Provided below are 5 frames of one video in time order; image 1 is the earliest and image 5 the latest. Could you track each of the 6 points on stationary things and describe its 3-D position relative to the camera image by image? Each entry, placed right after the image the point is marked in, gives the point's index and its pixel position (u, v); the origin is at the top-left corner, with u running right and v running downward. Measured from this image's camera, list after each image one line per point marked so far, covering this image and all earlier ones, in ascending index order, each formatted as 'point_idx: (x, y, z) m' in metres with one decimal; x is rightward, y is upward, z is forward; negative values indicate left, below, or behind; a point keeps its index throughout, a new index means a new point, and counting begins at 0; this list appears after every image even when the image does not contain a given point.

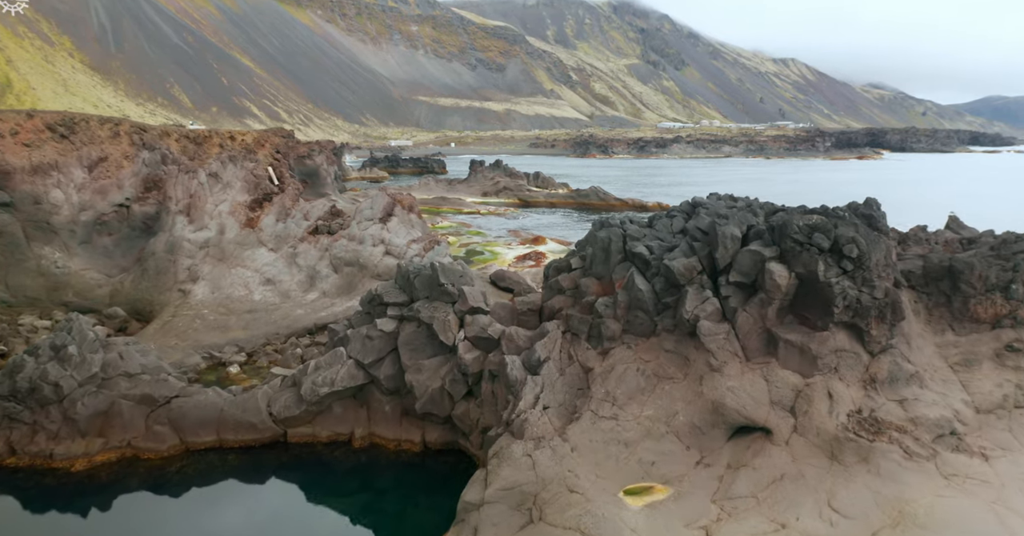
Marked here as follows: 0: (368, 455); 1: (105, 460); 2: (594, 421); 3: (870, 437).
0: (-3.3, -4.2, +15.3) m
1: (-9.1, -4.3, +15.0) m
2: (+1.5, -2.9, +12.6) m
3: (+5.9, -2.8, +11.2) m
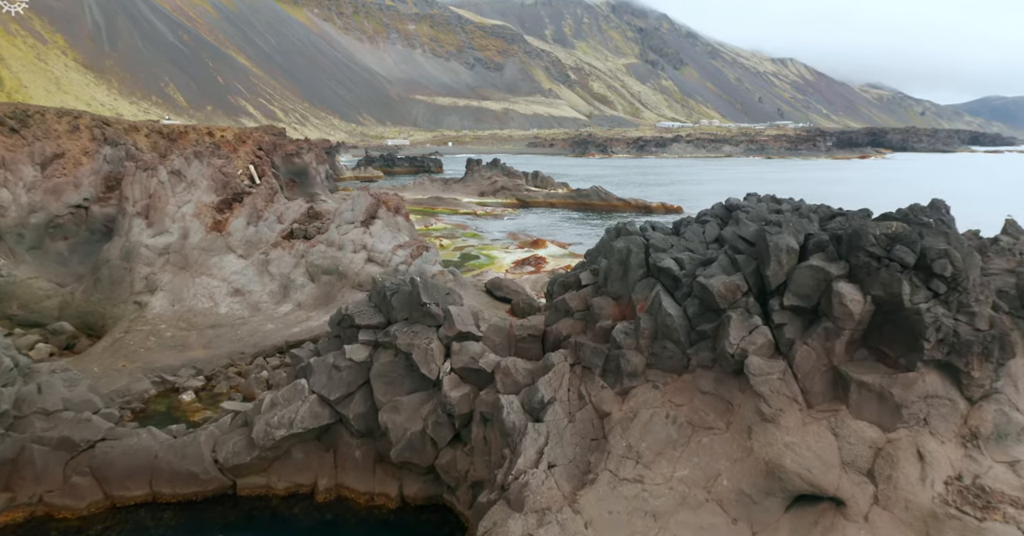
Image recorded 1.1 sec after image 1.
0: (-3.3, -4.6, +12.6) m
1: (-9.1, -4.6, +12.2) m
2: (+1.5, -3.2, +9.8) m
3: (+5.8, -3.1, +8.4) m
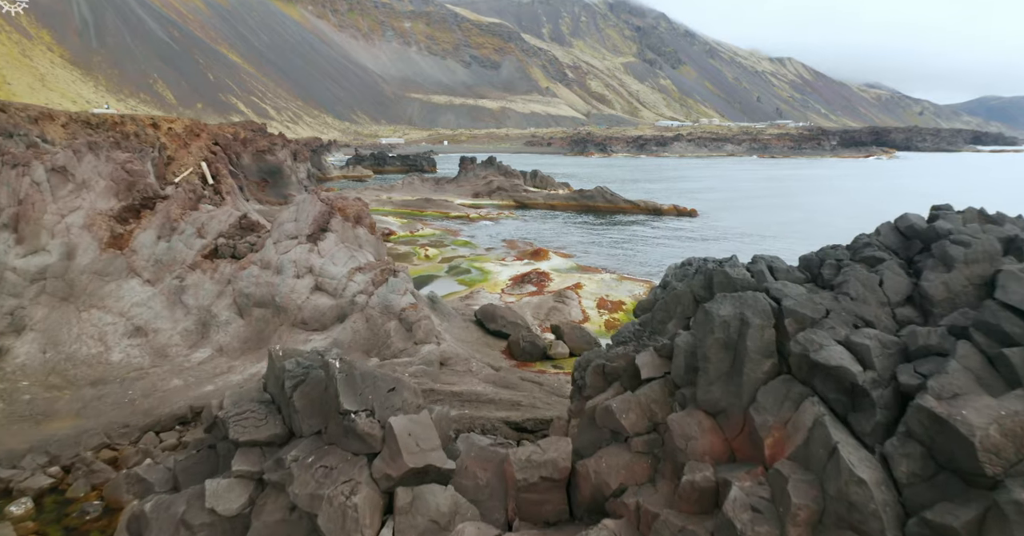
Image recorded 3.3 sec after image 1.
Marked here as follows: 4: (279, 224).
0: (-3.4, -5.3, +6.6) m
1: (-9.1, -5.4, +6.3) m
2: (+1.5, -4.0, +3.9) m
3: (+5.8, -3.9, +2.5) m
4: (-6.3, +1.2, +18.3) m
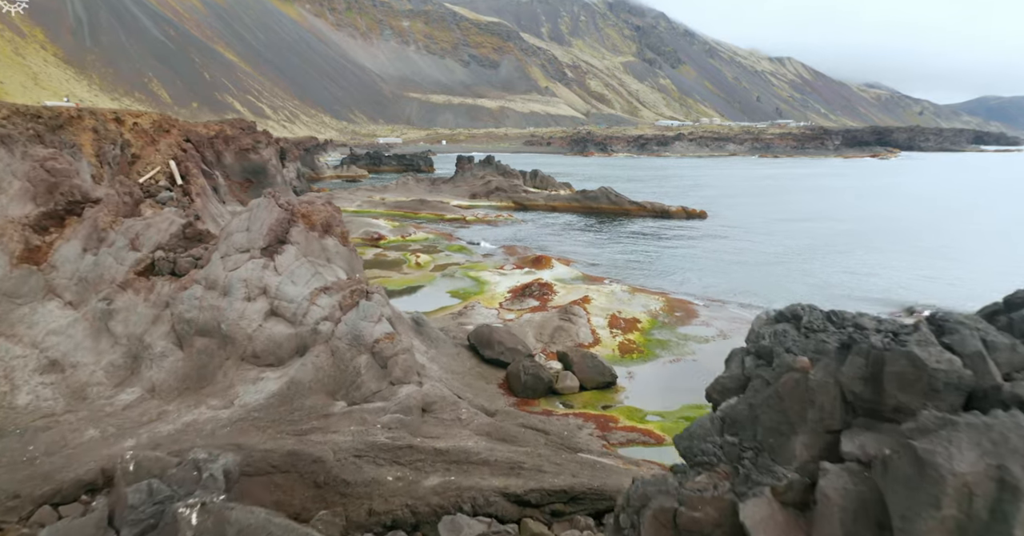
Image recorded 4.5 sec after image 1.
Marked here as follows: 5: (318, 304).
0: (-3.3, -5.8, +3.4) m
1: (-9.1, -5.8, +3.1) m
2: (+1.5, -4.4, +0.8) m
3: (+5.9, -4.3, -0.6) m
4: (-6.4, +0.8, +15.2) m
5: (-4.1, -0.7, +14.3) m
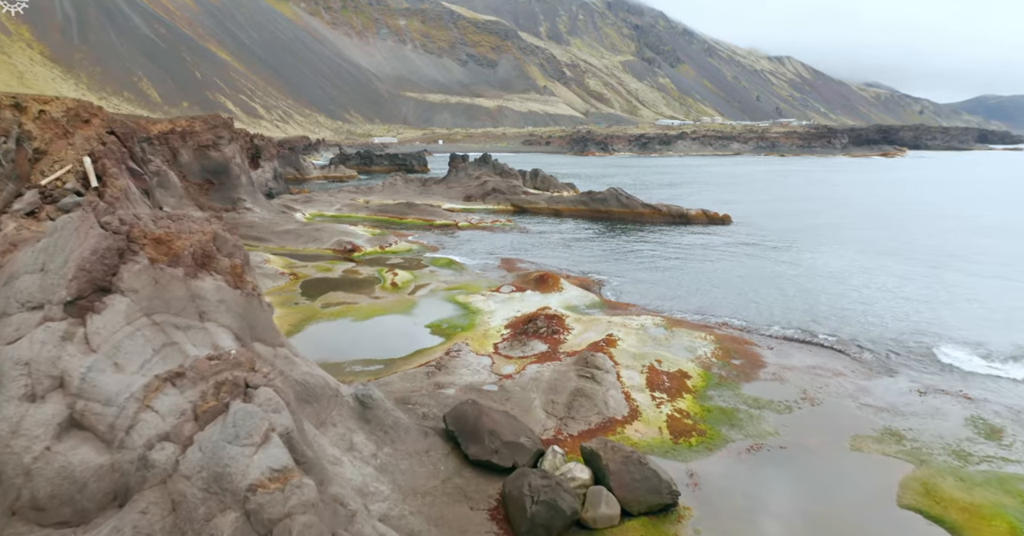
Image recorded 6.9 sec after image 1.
0: (-3.3, -6.6, -2.9) m
1: (-9.1, -6.6, -3.2) m
2: (+1.5, -5.2, -5.5) m
3: (+5.9, -5.1, -6.9) m
4: (-6.4, 0.0, +8.9) m
5: (-4.1, -1.6, +8.0) m
